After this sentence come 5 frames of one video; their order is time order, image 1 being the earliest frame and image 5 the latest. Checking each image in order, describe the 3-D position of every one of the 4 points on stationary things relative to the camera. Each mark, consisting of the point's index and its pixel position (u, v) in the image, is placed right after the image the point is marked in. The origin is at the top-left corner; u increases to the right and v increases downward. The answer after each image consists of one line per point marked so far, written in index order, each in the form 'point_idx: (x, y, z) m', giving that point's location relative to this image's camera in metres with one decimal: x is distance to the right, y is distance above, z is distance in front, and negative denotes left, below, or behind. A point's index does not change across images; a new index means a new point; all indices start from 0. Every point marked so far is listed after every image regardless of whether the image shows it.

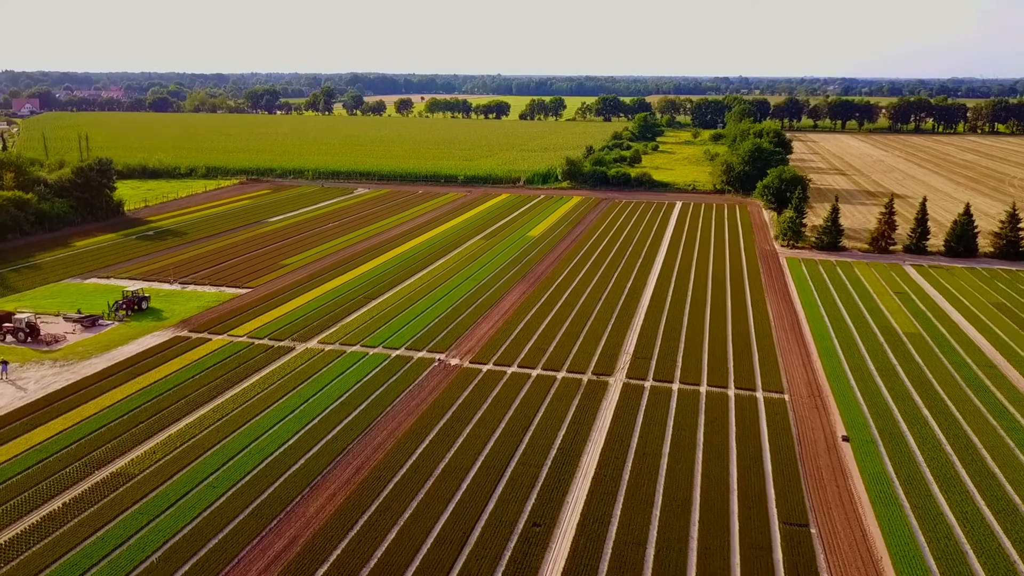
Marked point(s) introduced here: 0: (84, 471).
0: (-12.5, -5.4, +18.8) m
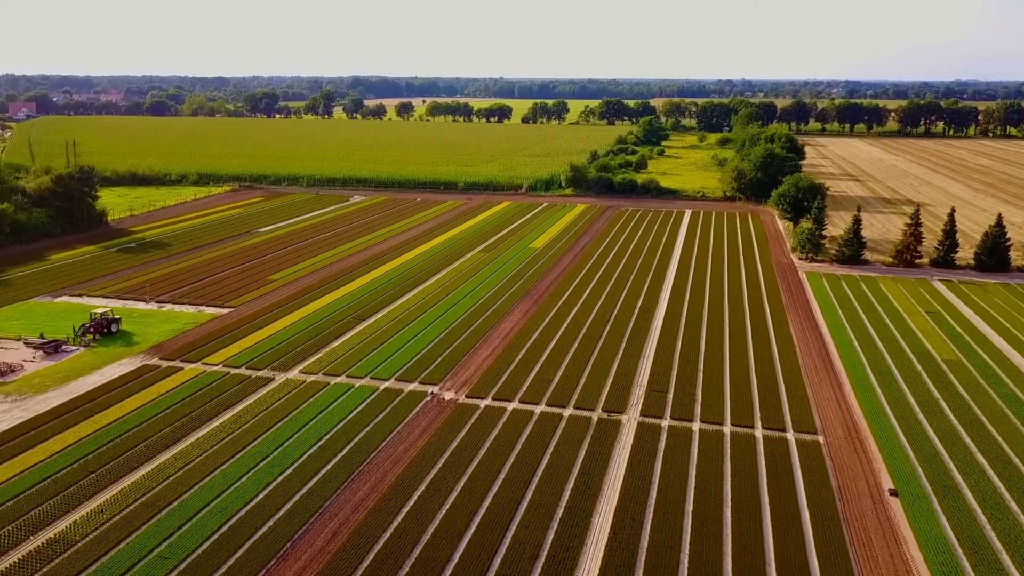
0: (-12.5, -6.3, +16.3) m
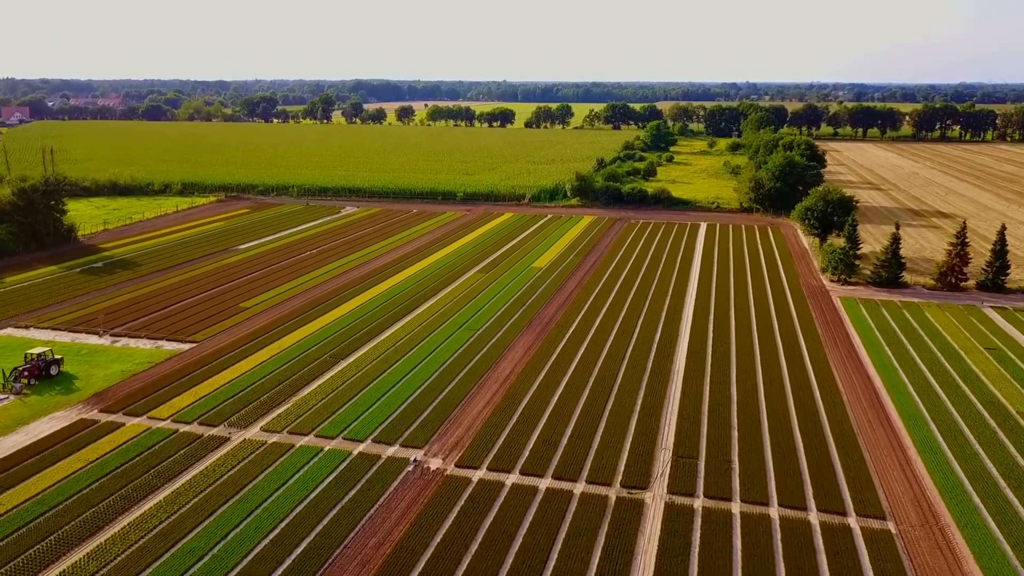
0: (-12.6, -7.7, +12.4) m
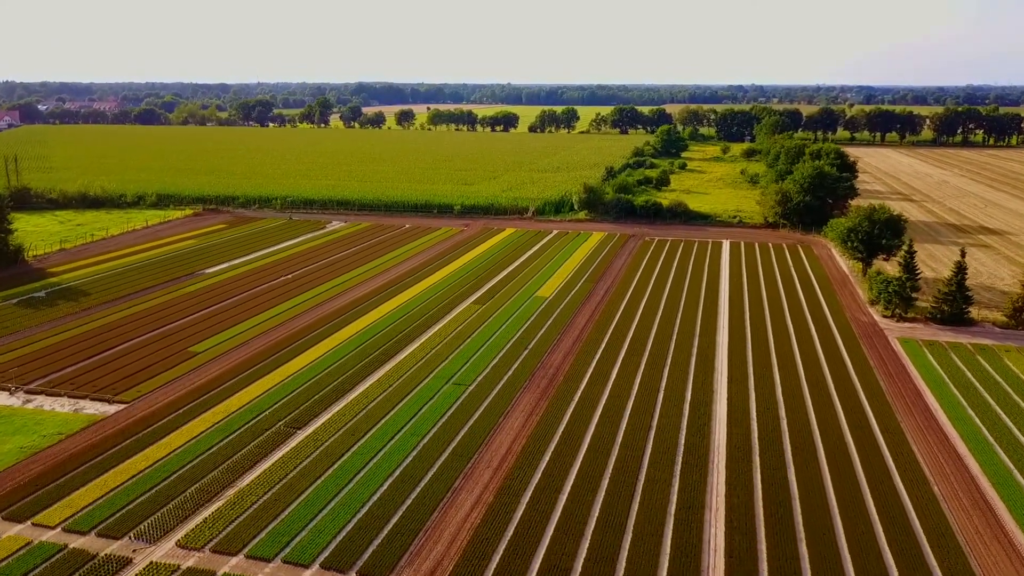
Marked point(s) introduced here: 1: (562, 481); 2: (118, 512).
0: (-12.8, -9.4, +7.1) m
1: (+1.5, -5.6, +19.0) m
2: (-10.9, -6.1, +17.7) m
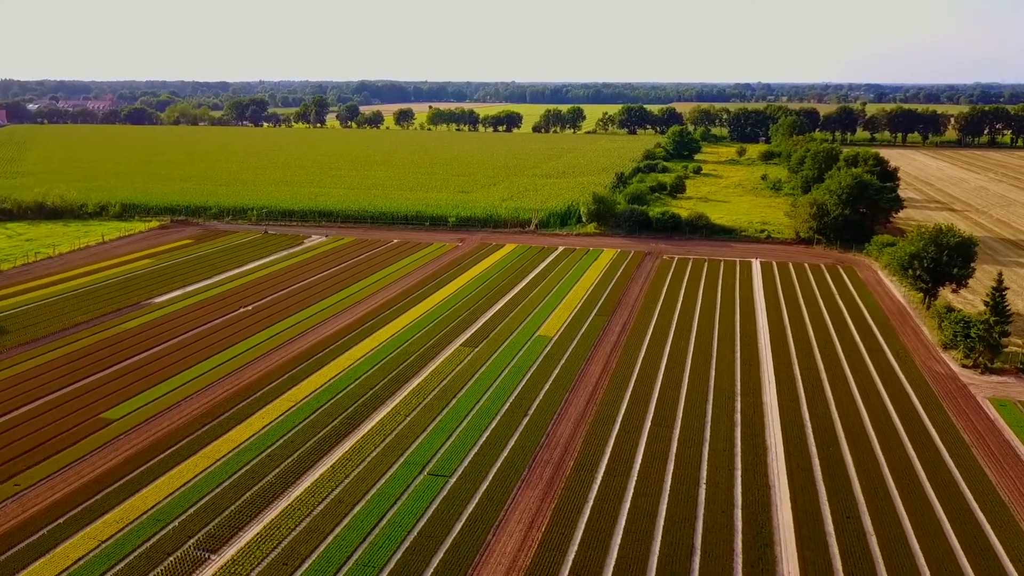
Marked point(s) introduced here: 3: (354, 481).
0: (-13.1, -11.3, +1.3) m
1: (+1.2, -7.4, +13.1) m
2: (-11.1, -8.0, +11.9) m
3: (-4.7, -5.7, +19.2) m
